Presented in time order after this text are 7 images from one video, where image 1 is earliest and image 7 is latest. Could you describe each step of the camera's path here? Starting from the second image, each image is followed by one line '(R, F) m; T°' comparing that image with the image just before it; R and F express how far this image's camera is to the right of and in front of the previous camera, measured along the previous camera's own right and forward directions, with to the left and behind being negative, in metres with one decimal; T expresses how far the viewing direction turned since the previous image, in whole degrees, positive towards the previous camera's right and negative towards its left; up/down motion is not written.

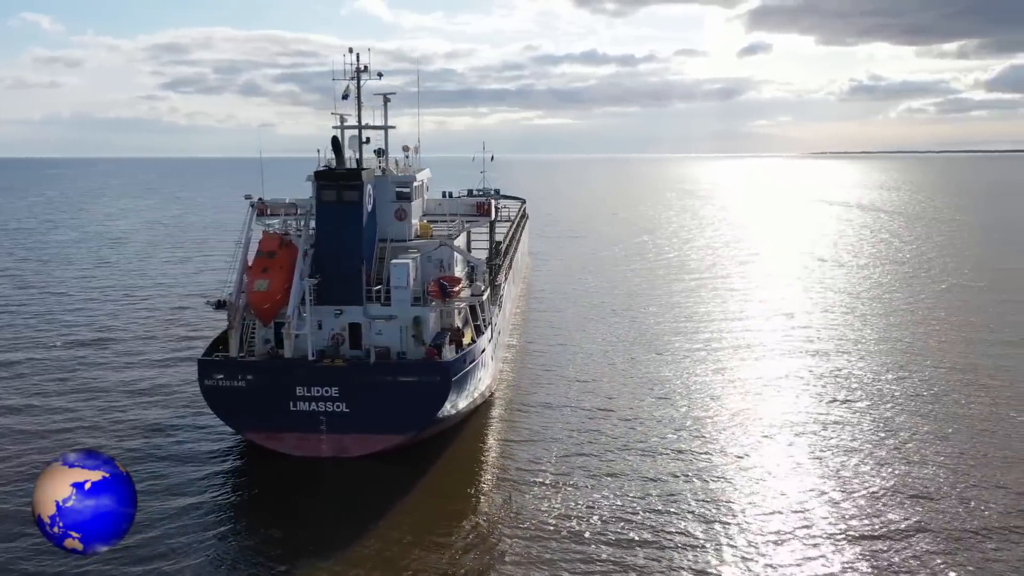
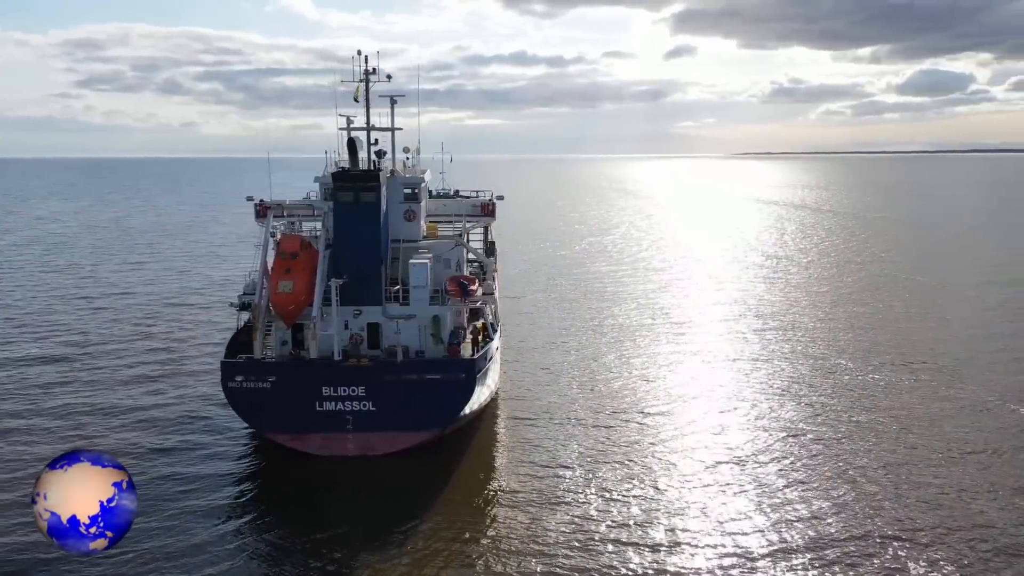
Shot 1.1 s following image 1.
(-2.7, -0.6) m; +5°
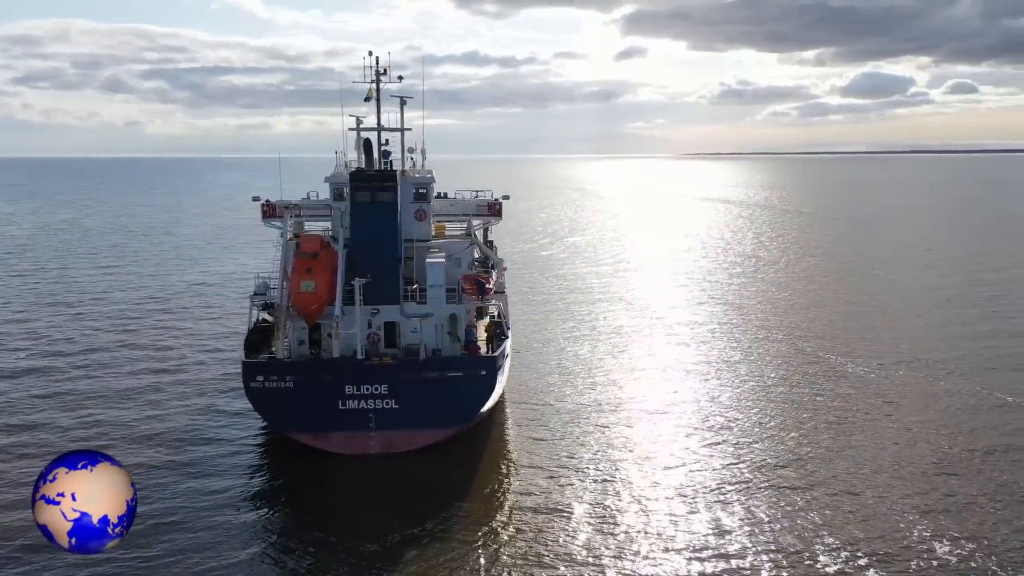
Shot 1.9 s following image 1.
(-2.0, -0.4) m; +3°
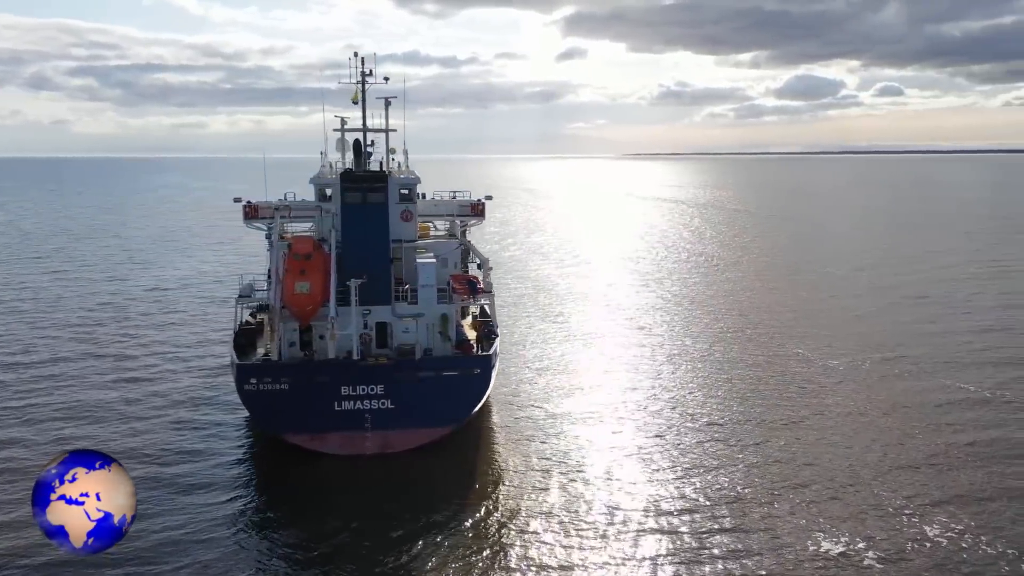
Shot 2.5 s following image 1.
(-1.5, -0.3) m; +4°
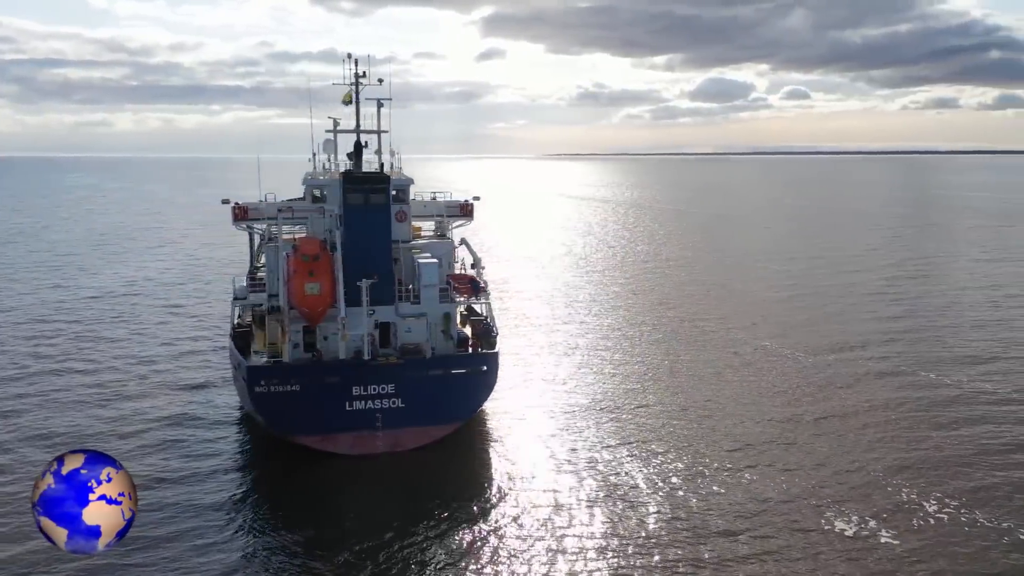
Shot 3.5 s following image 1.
(-2.6, -0.5) m; +5°
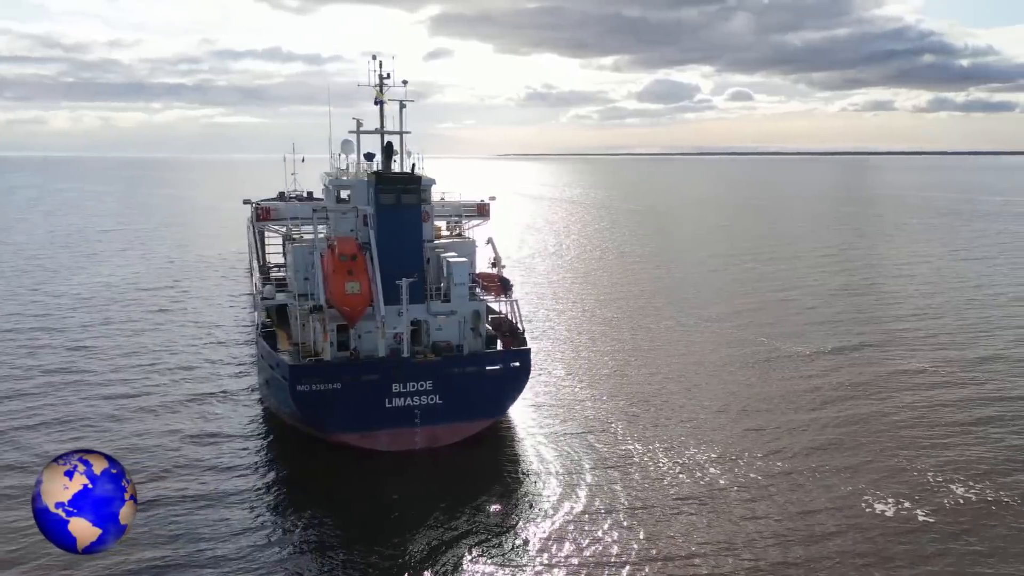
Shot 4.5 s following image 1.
(-2.7, -0.5) m; +3°
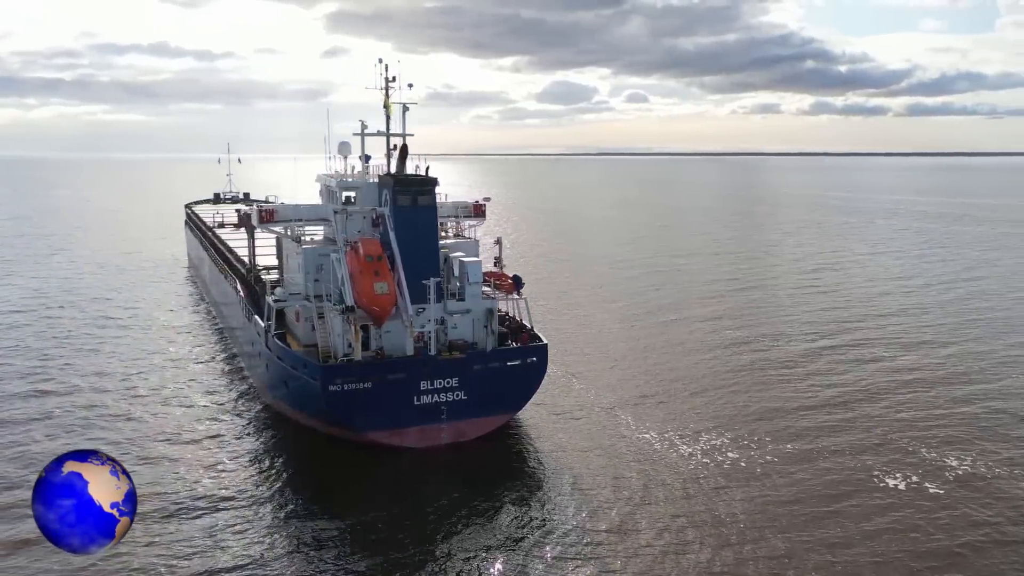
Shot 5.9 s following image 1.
(-3.7, -0.7) m; +7°
